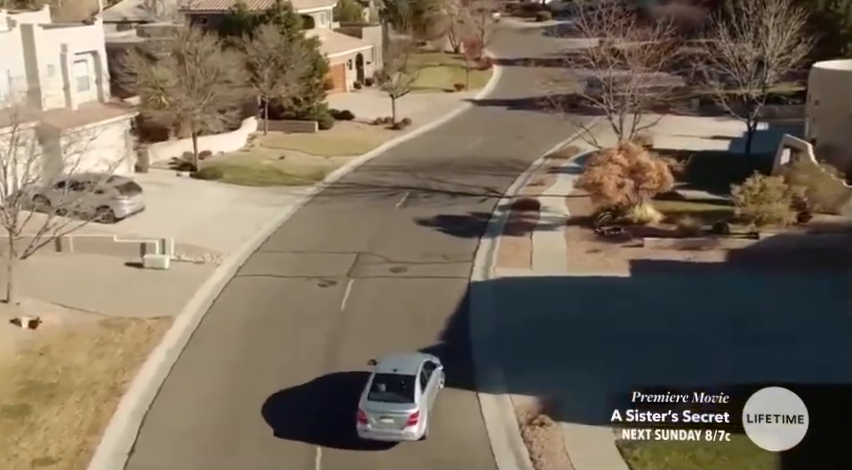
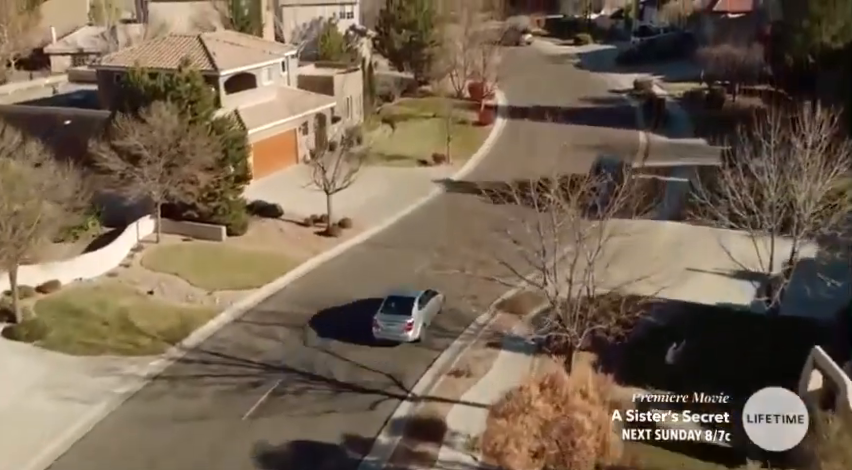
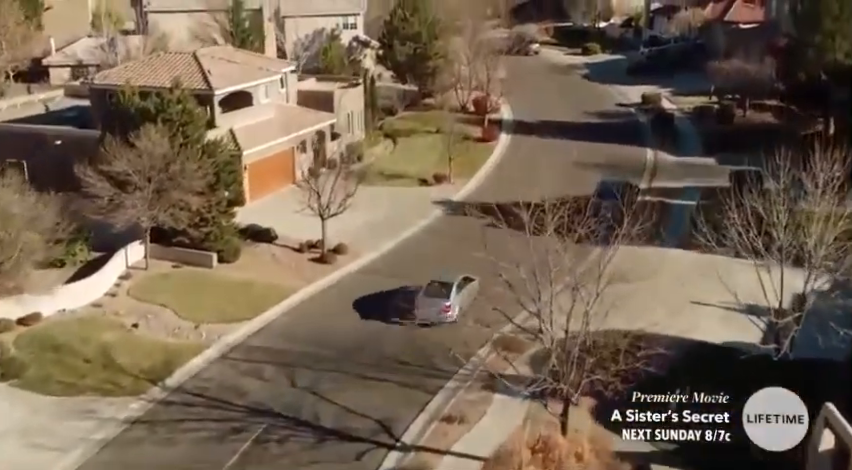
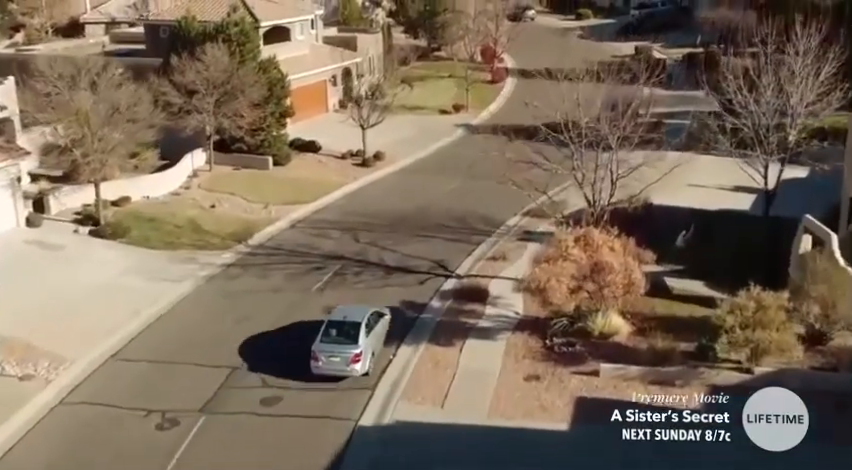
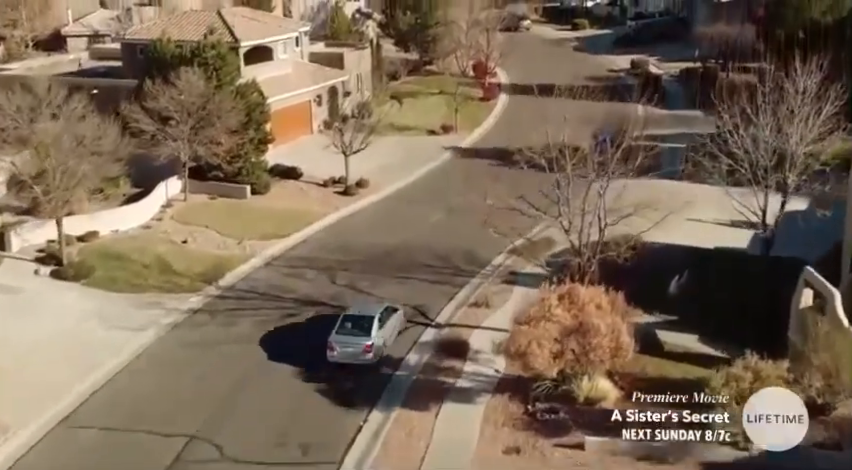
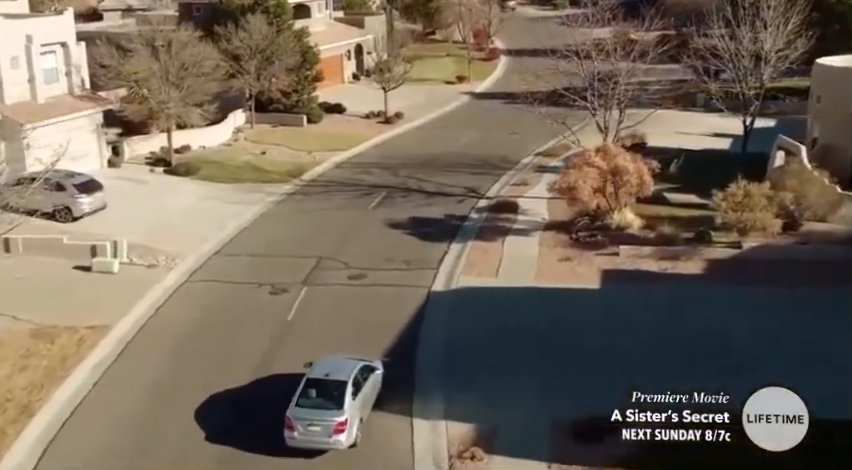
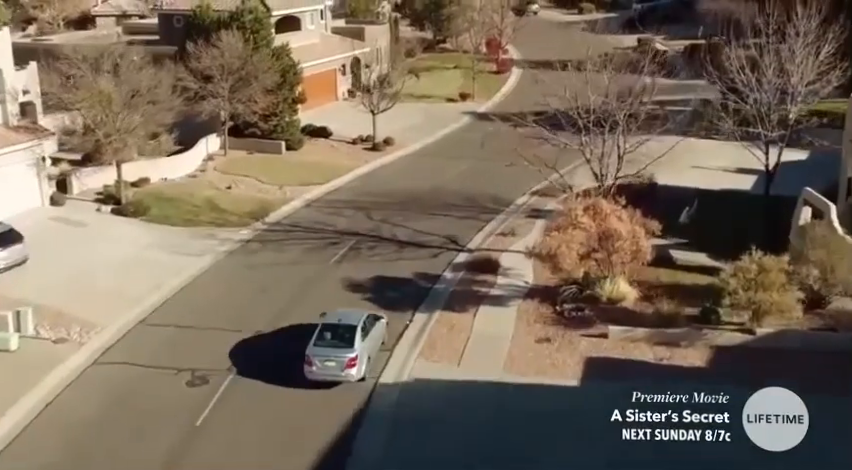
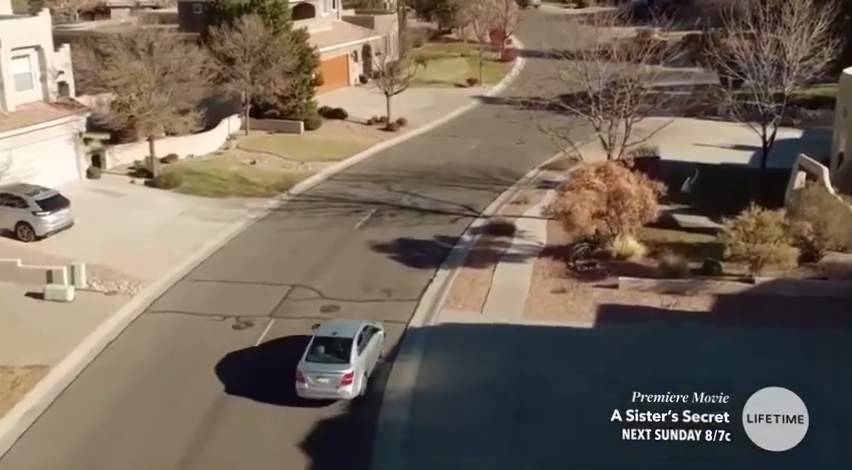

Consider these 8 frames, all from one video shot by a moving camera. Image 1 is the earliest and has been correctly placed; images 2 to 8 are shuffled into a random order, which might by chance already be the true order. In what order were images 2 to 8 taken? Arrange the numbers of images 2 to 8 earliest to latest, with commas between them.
6, 8, 7, 4, 5, 2, 3
